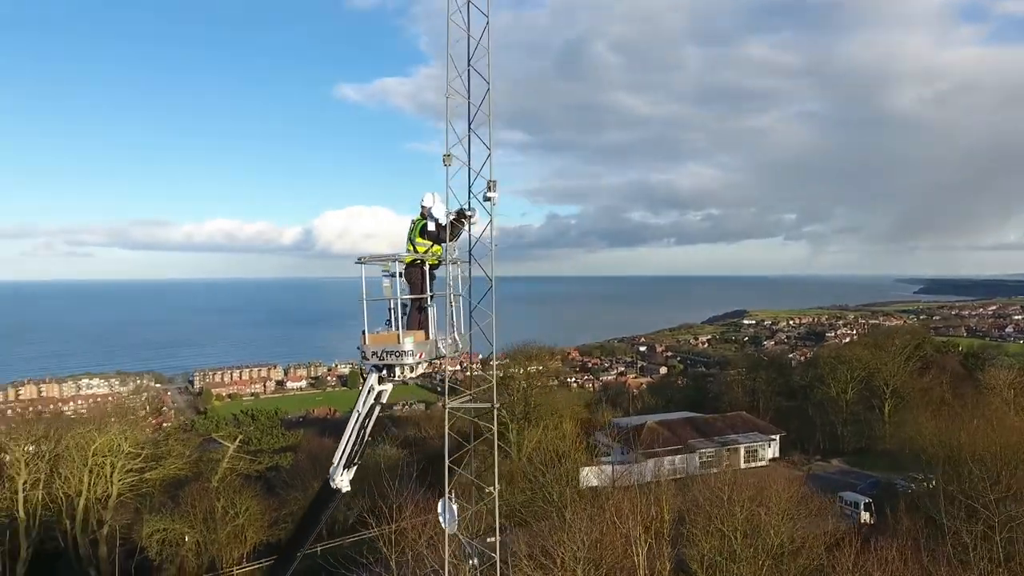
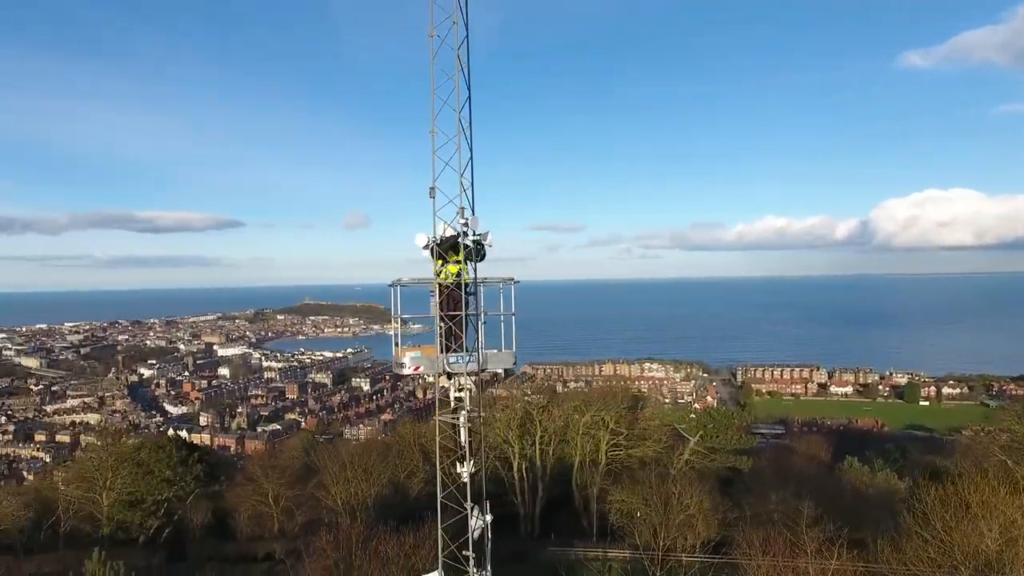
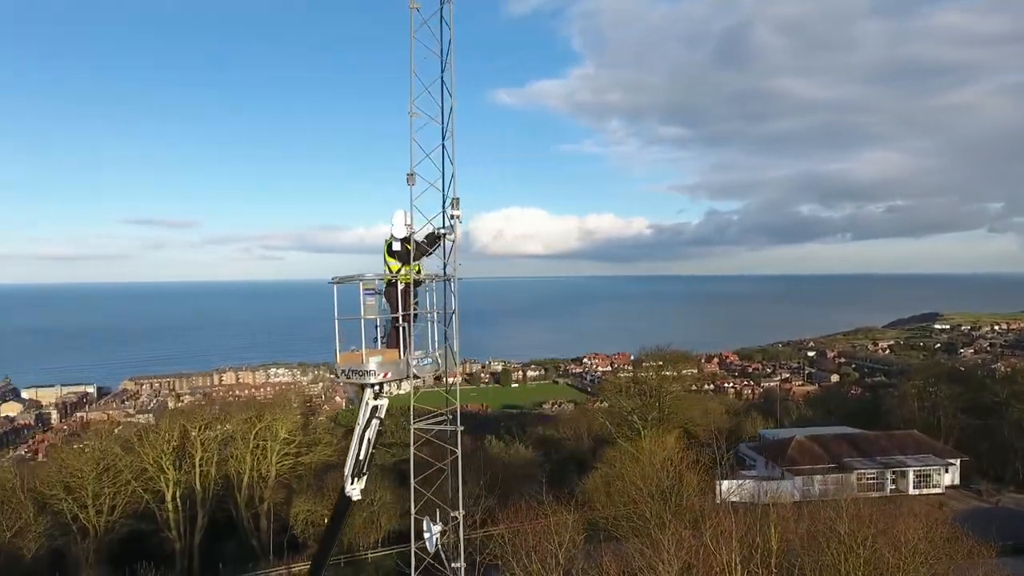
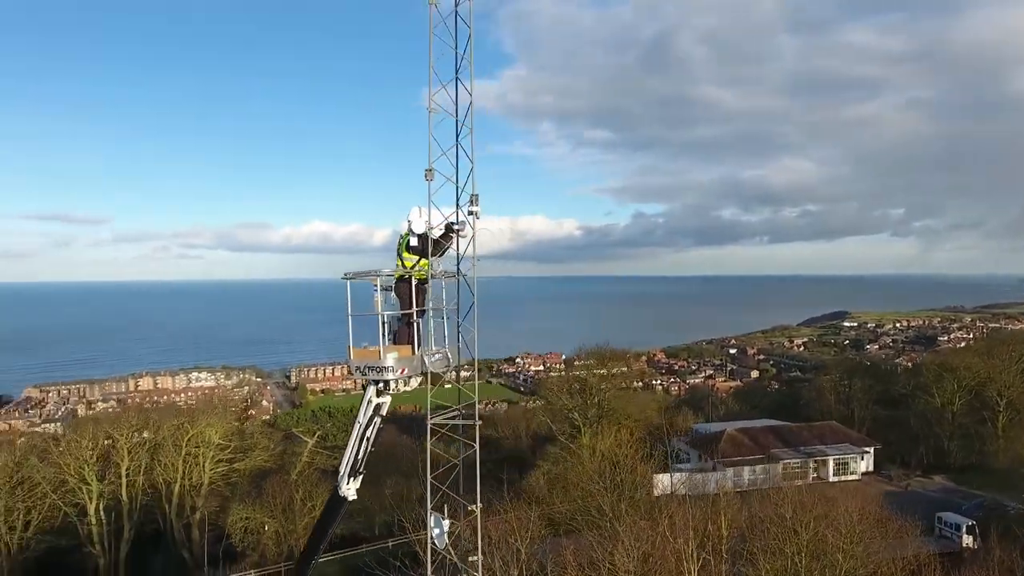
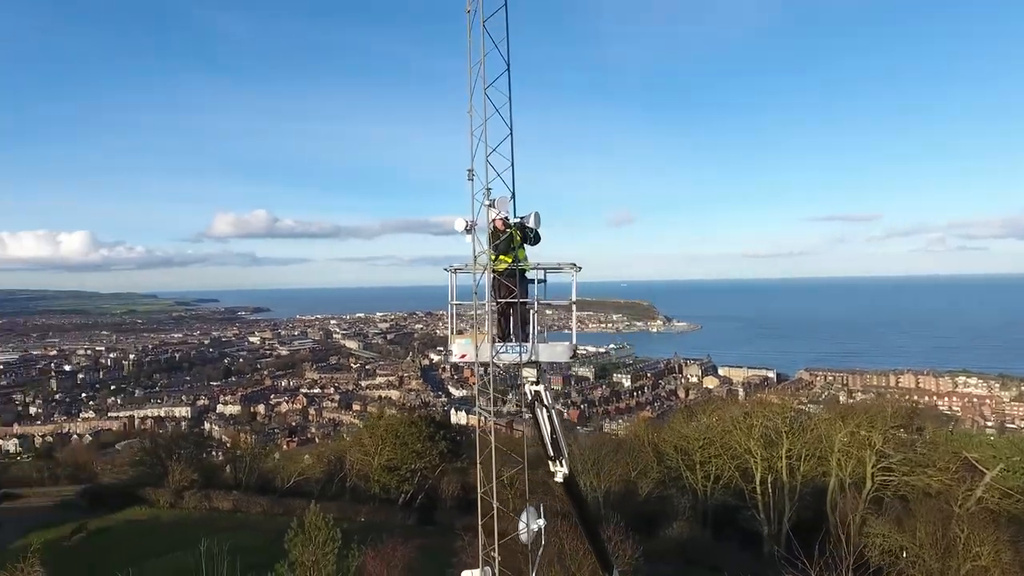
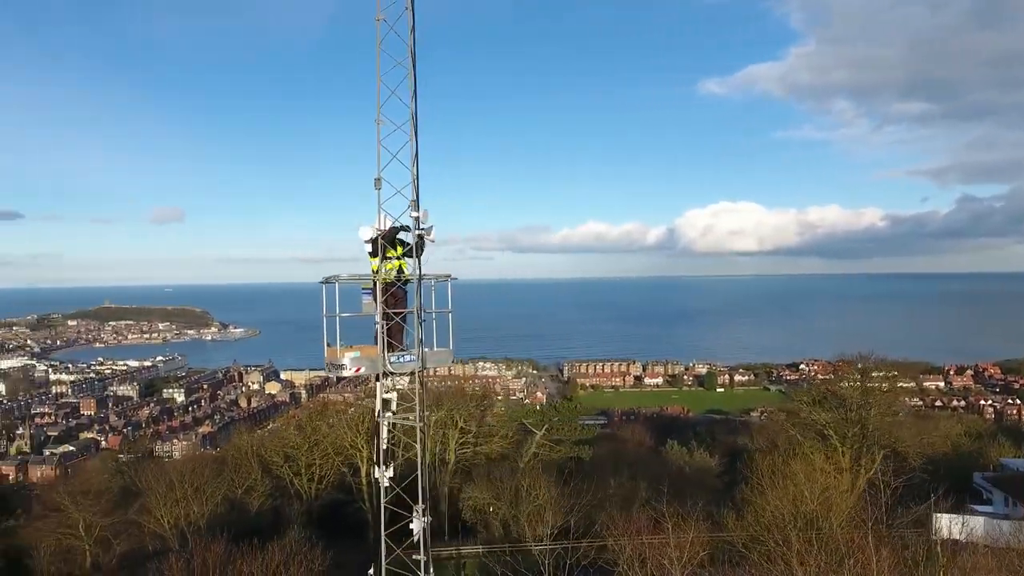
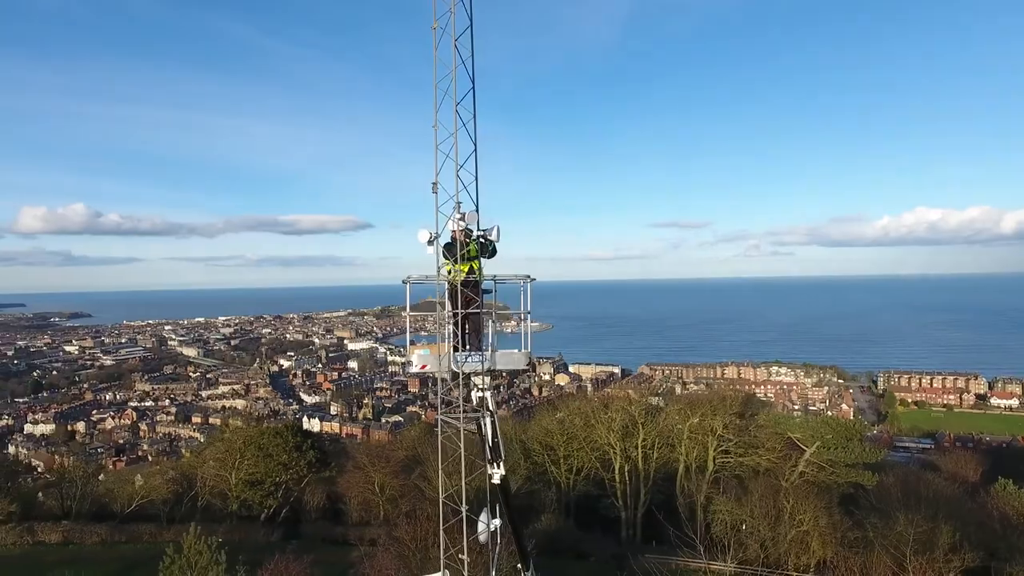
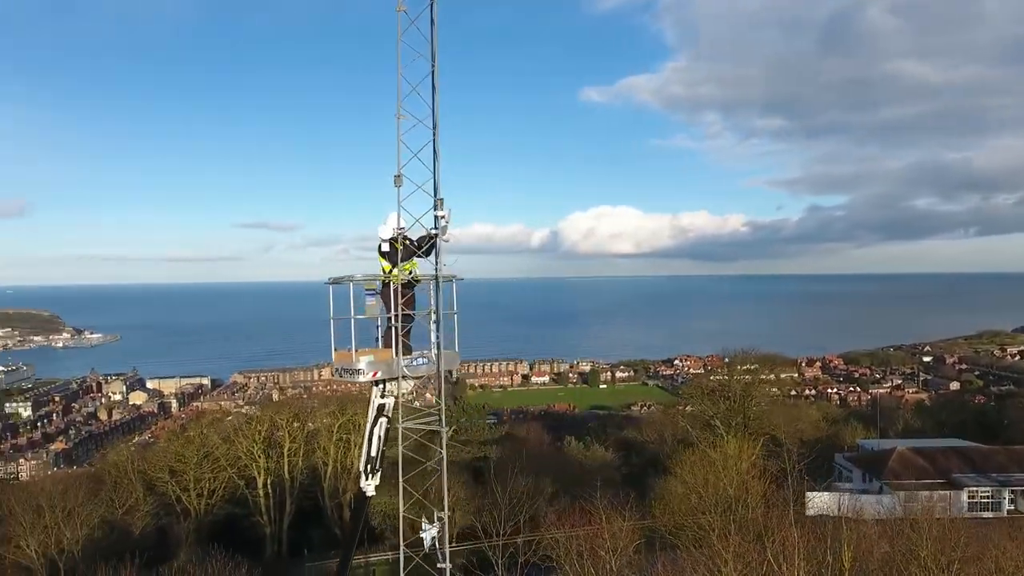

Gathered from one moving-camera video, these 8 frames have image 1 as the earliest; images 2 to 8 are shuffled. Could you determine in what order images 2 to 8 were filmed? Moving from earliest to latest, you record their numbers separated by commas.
4, 3, 8, 6, 2, 7, 5
